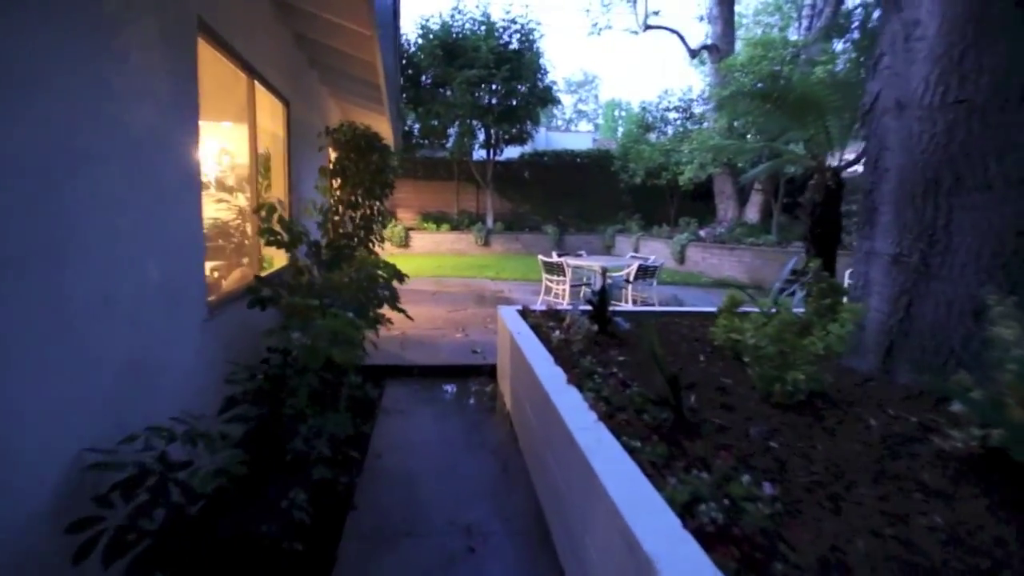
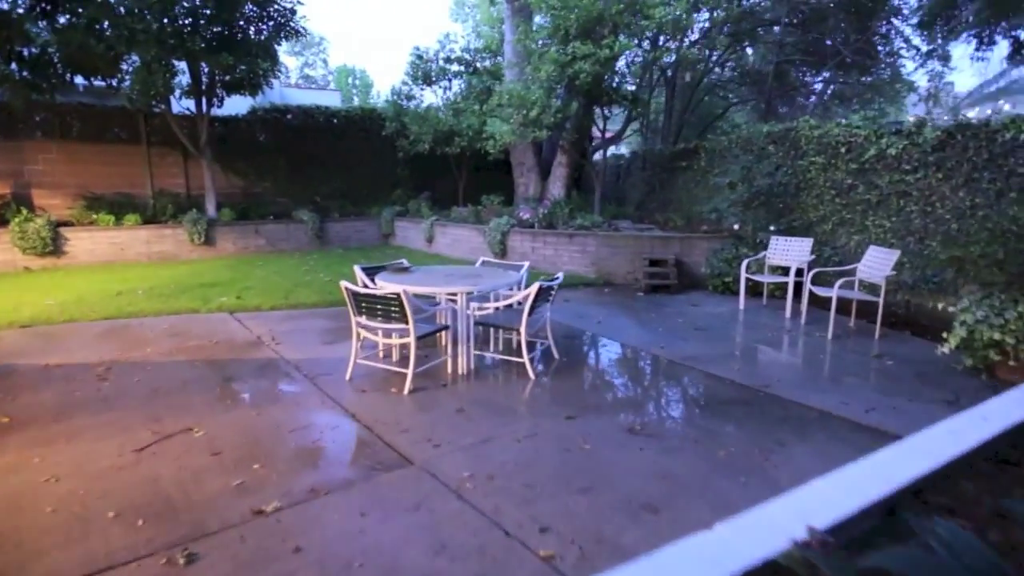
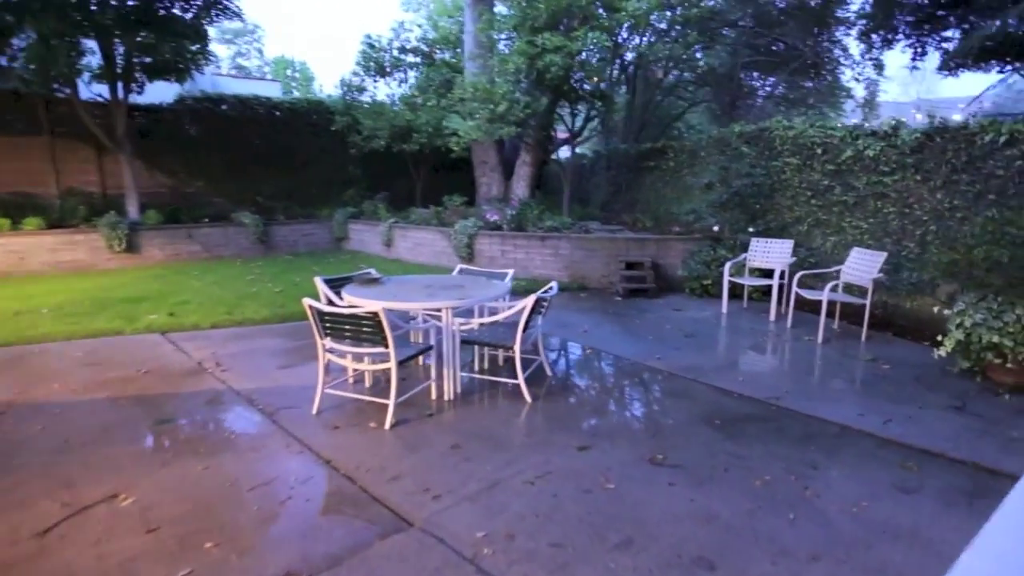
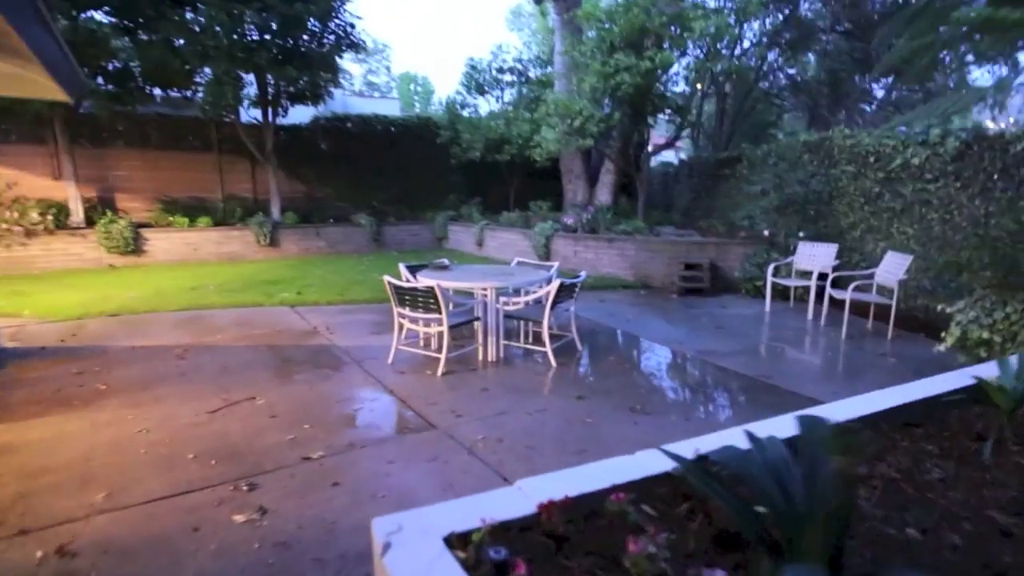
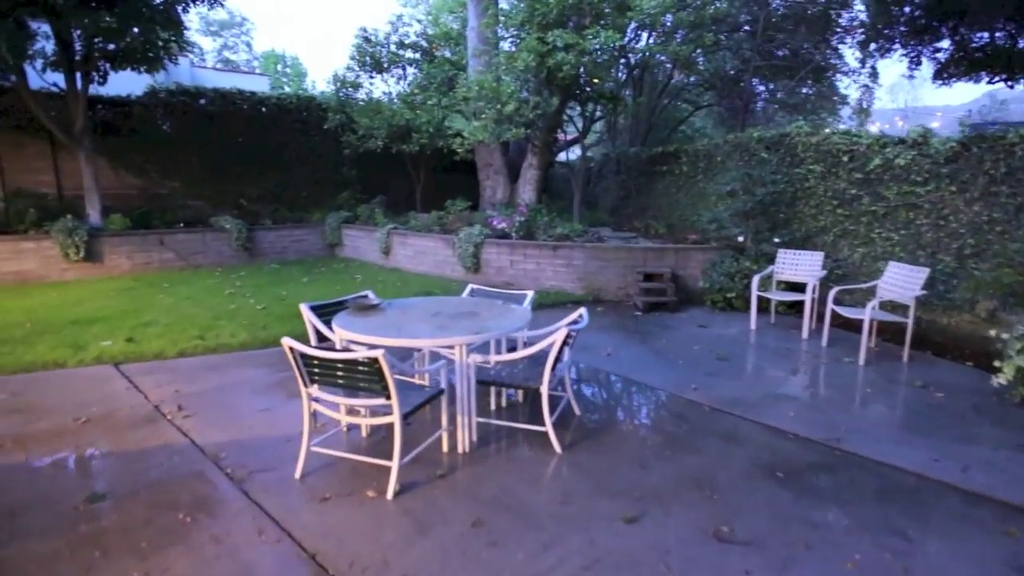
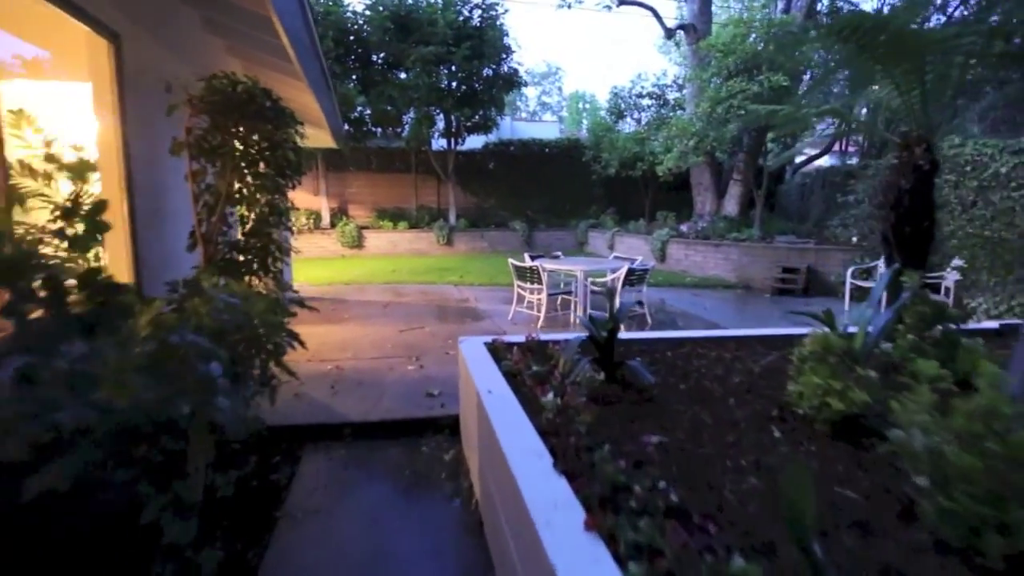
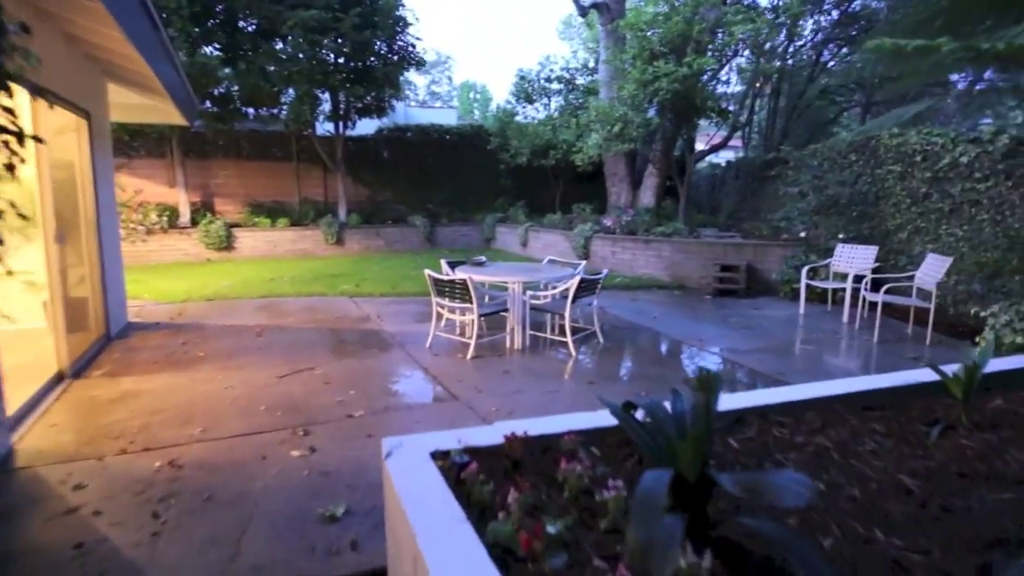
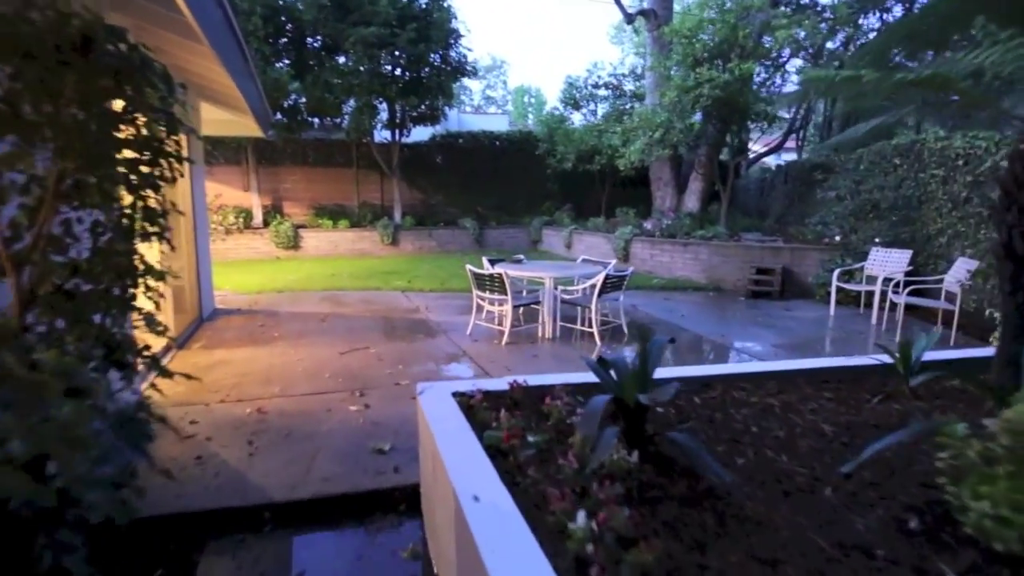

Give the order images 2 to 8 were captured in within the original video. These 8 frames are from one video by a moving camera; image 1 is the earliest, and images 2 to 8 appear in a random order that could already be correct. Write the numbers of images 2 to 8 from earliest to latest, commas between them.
6, 8, 7, 4, 2, 3, 5
